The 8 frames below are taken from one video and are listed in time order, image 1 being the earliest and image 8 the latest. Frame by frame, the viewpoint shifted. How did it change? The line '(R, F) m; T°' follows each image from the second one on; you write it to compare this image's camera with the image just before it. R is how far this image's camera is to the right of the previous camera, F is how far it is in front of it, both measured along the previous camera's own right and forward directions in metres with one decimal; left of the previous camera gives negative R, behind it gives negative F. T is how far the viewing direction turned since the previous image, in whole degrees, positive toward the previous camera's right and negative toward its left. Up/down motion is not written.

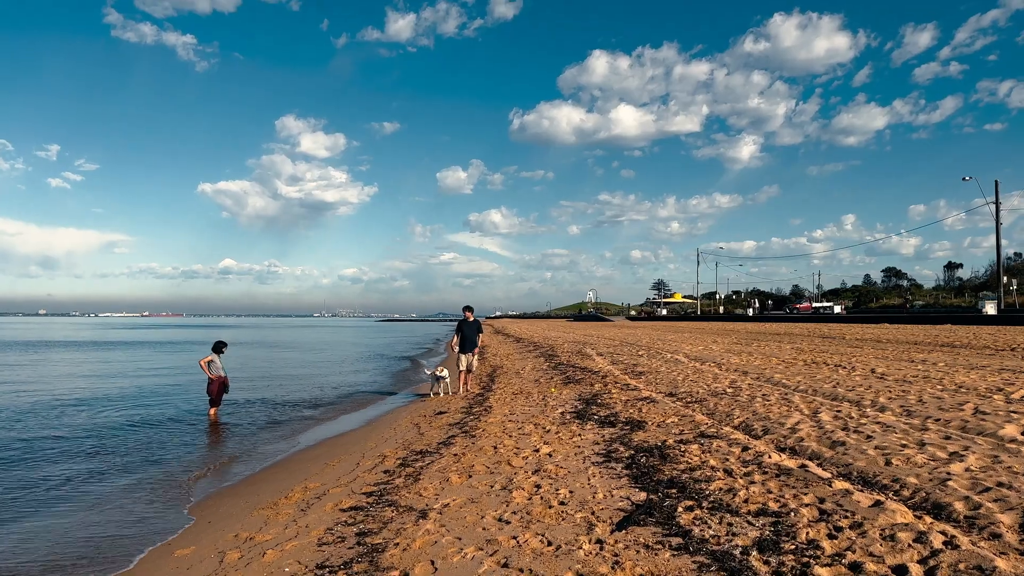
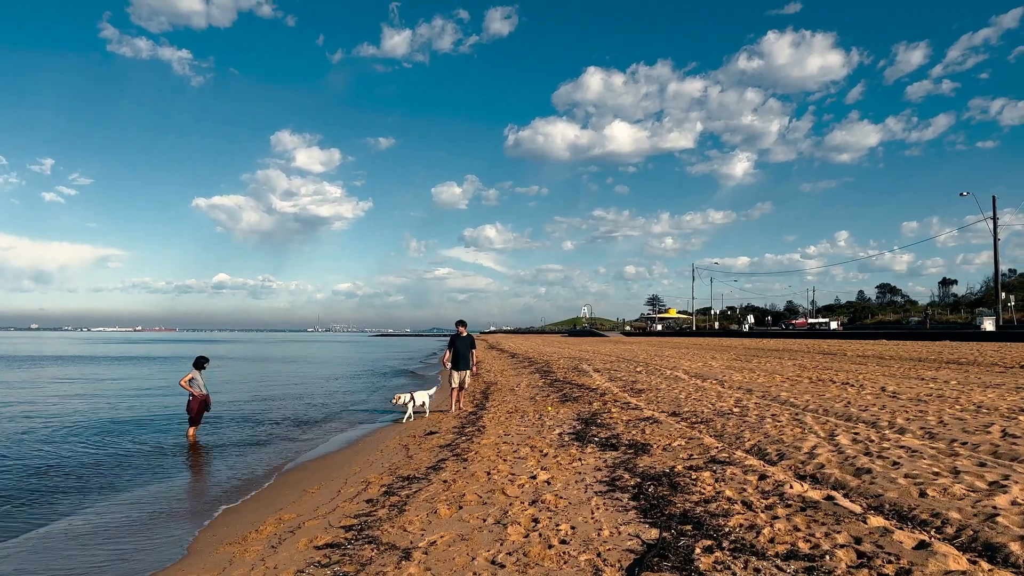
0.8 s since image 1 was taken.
(0.0, +0.6) m; 0°
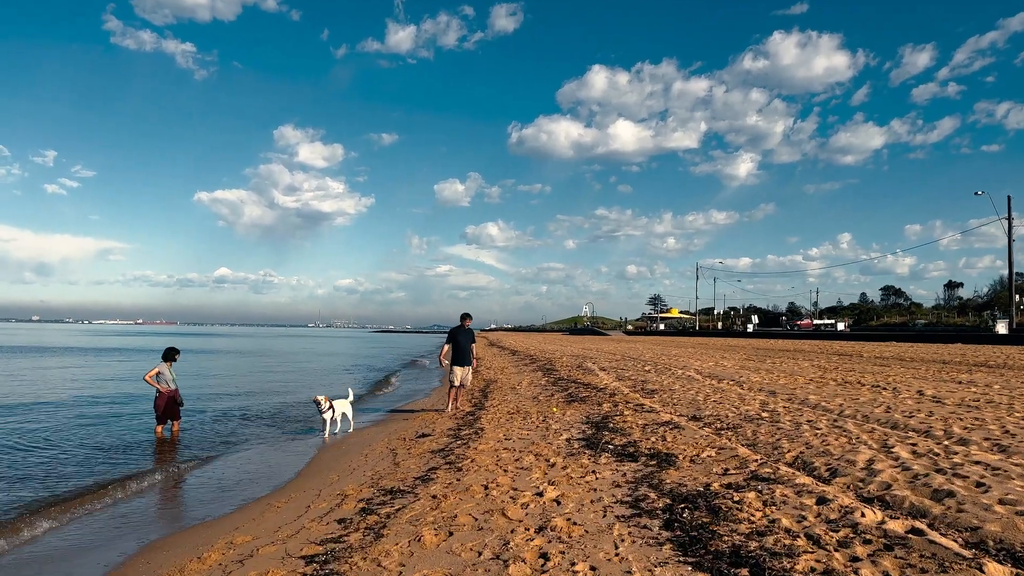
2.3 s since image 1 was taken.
(0.0, +1.2) m; 0°
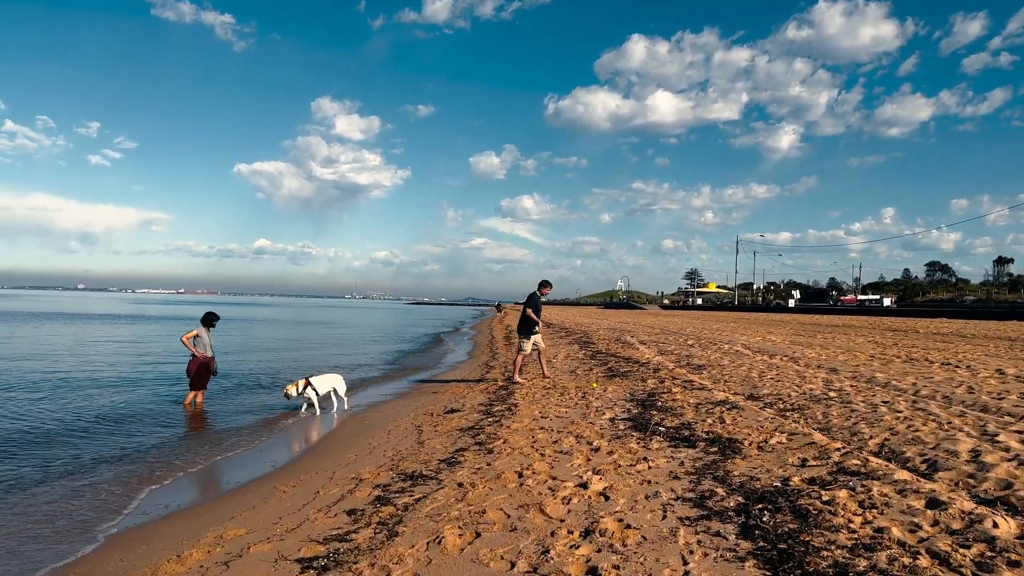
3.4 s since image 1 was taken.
(0.0, +1.0) m; -2°
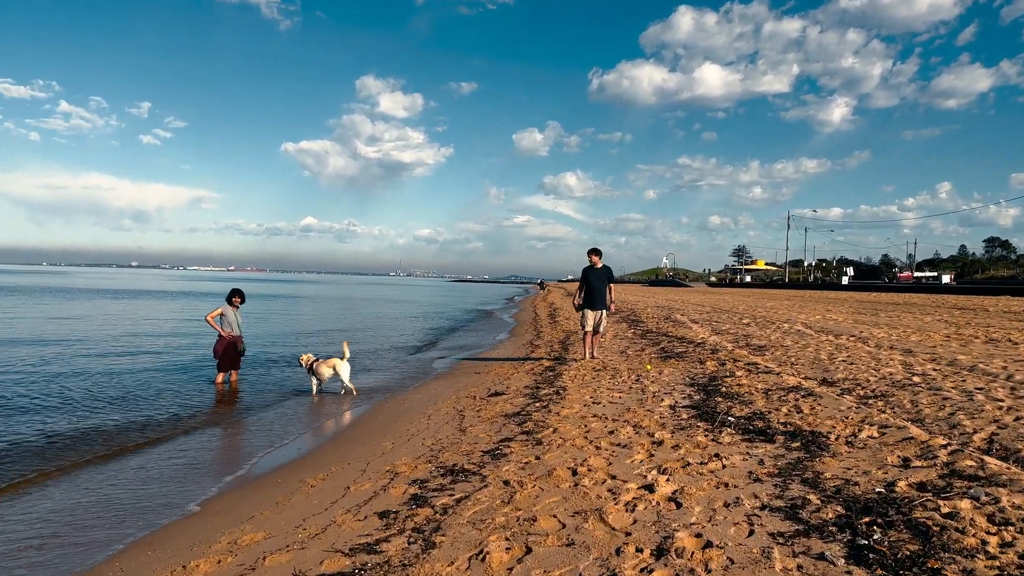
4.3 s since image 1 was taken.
(-0.1, +0.7) m; -3°
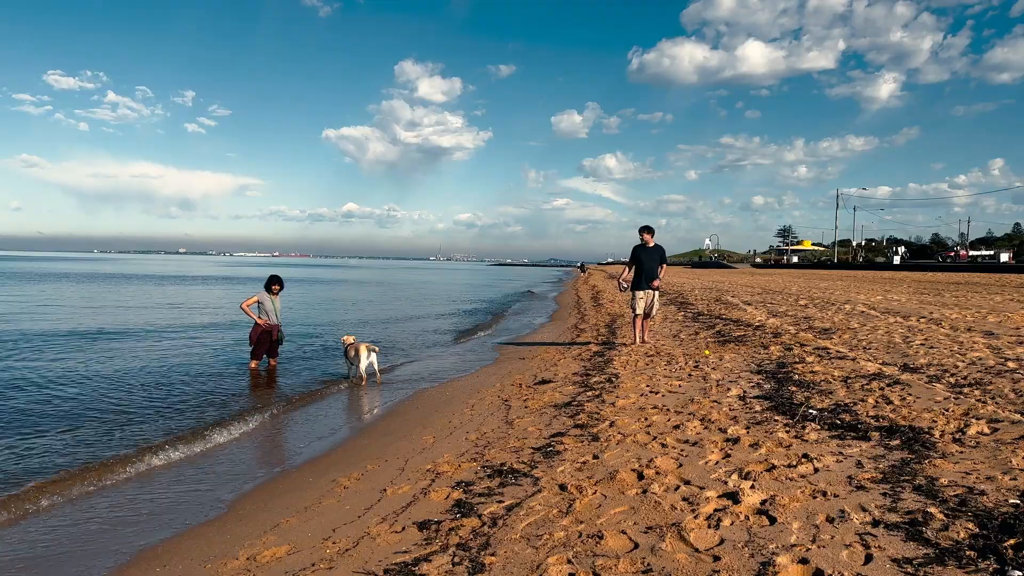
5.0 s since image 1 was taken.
(-0.1, +0.6) m; -3°
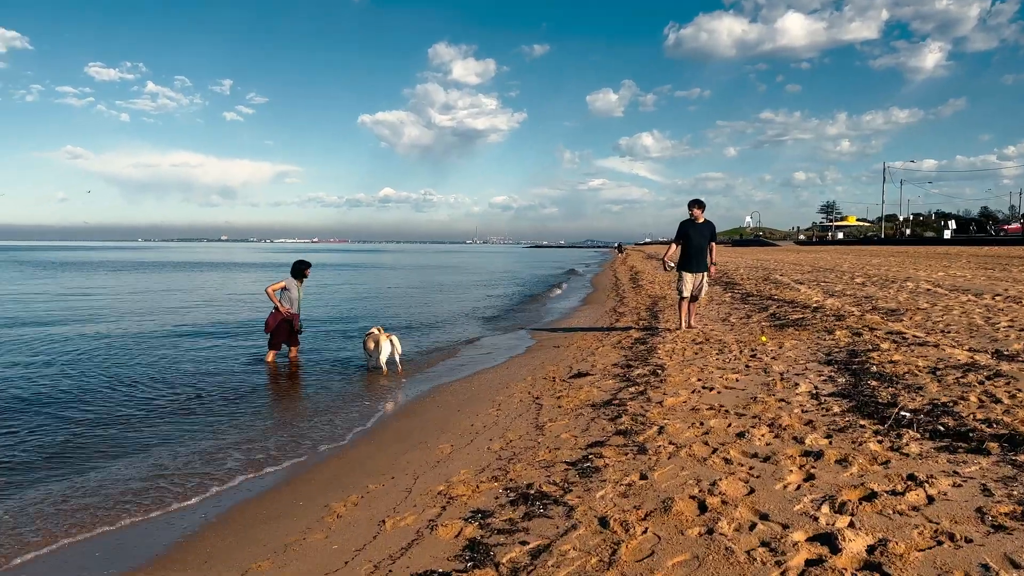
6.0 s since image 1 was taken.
(+0.1, +0.9) m; -3°
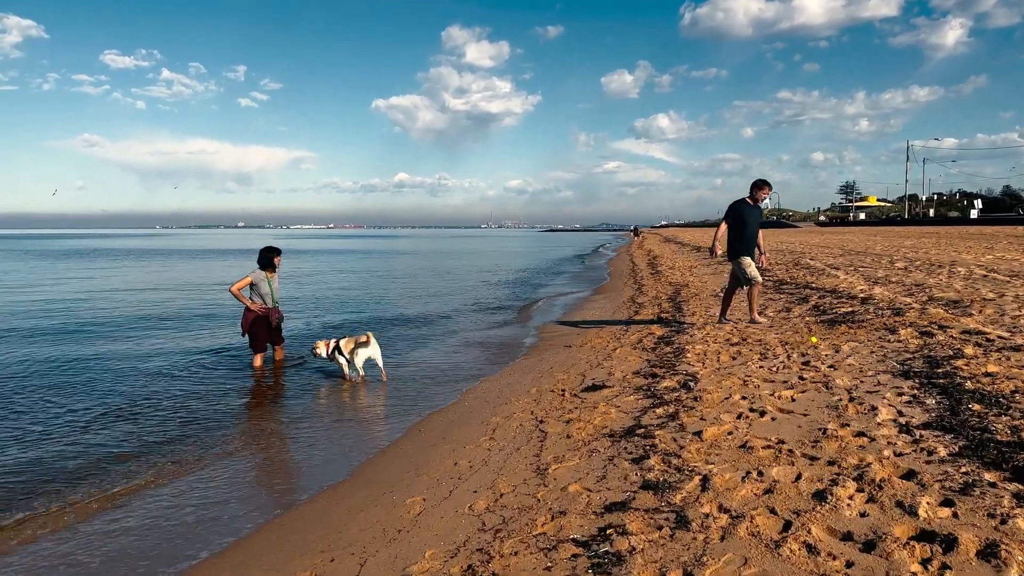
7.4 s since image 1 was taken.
(+0.1, +1.3) m; -1°
